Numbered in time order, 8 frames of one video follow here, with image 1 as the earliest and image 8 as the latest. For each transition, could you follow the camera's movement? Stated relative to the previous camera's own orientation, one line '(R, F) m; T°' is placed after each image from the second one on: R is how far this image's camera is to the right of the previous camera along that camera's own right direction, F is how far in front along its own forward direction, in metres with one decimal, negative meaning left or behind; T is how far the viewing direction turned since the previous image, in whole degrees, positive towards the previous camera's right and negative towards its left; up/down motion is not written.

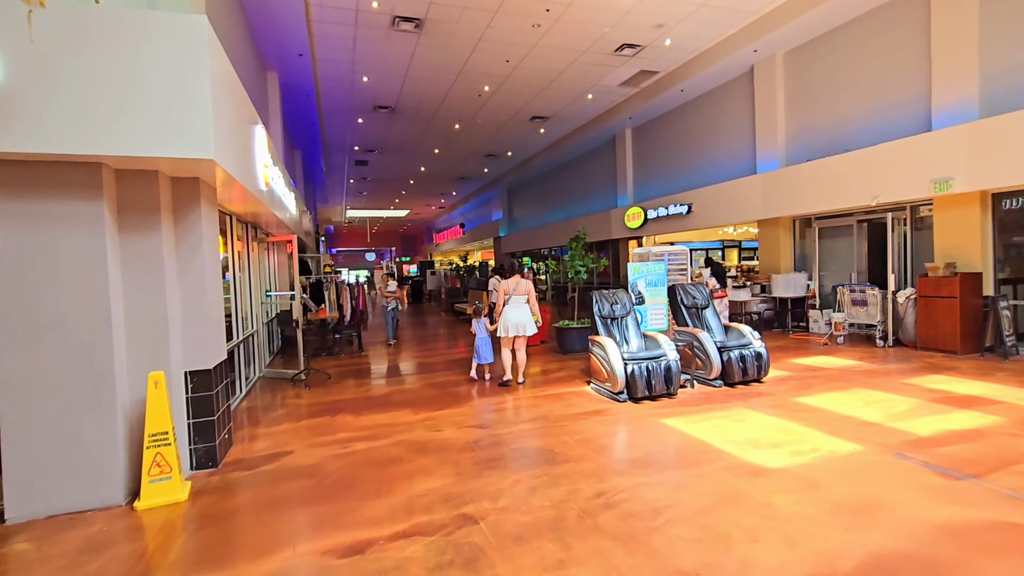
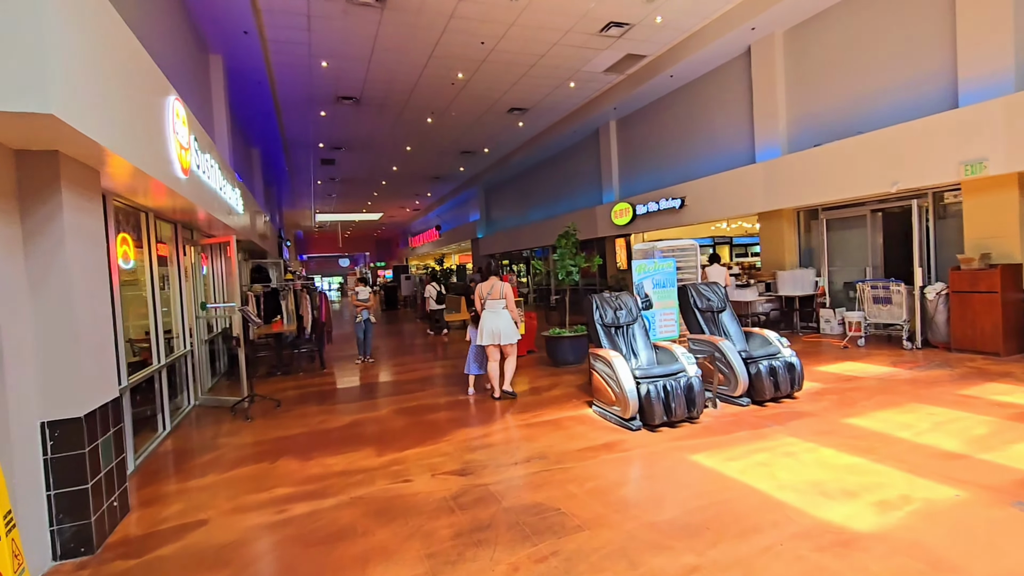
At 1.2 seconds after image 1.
(0.0, +0.9) m; +2°
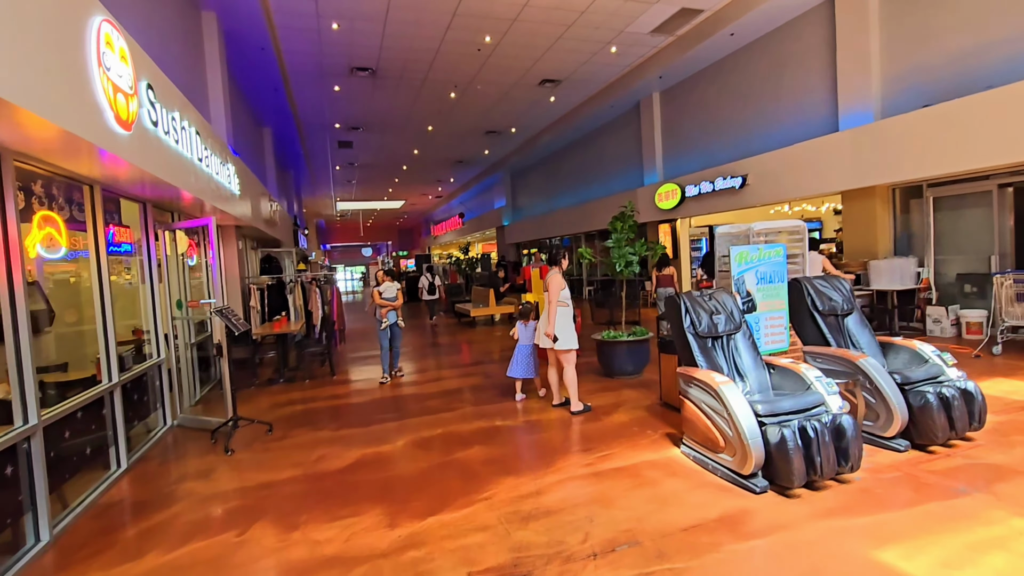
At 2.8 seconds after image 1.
(-0.2, +1.2) m; -2°
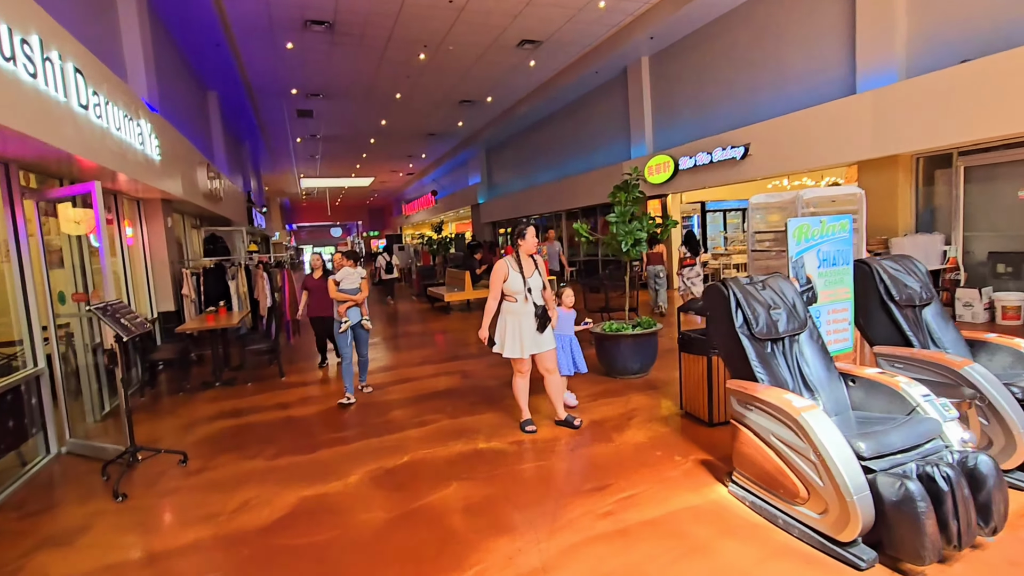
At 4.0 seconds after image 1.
(-0.1, +0.9) m; +3°
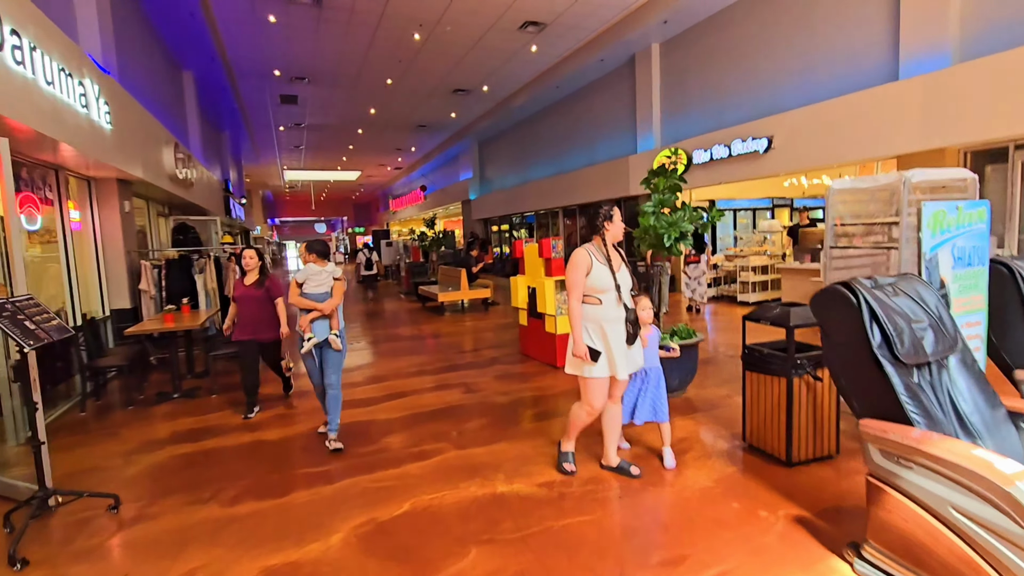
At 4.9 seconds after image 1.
(-0.2, +0.7) m; +2°
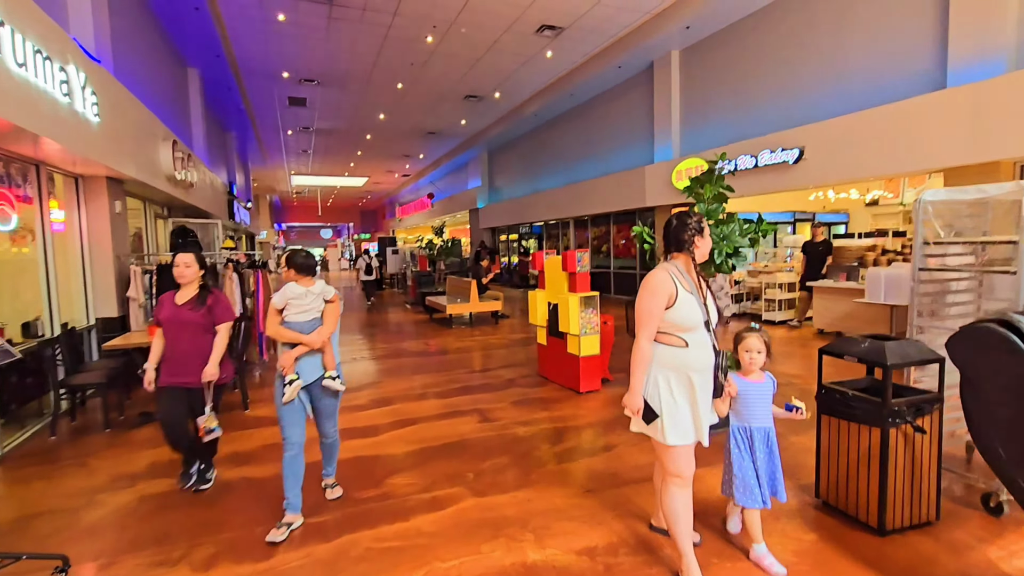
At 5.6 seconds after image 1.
(-0.1, +0.4) m; 0°
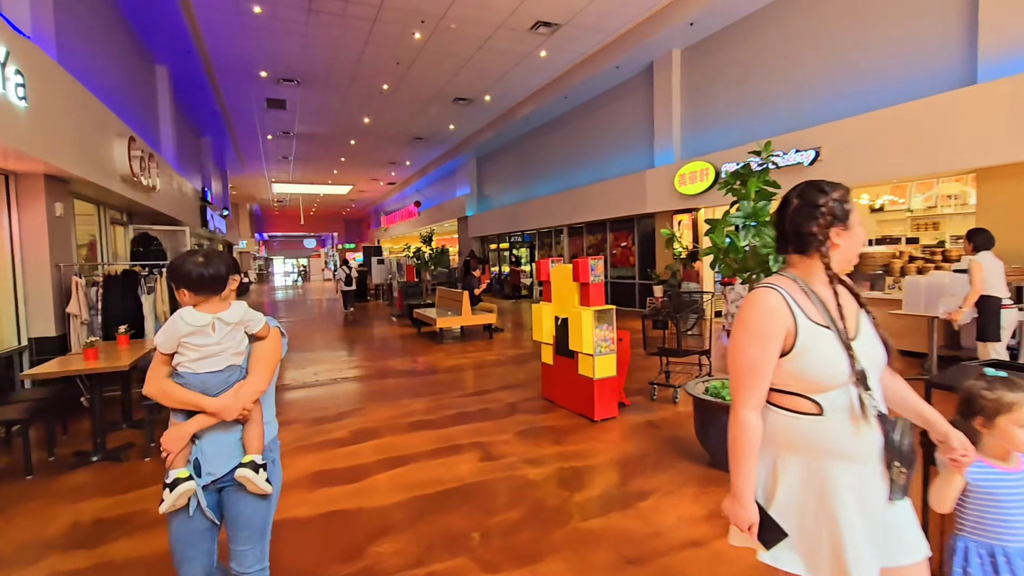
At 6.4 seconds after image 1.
(-0.1, +0.6) m; +2°
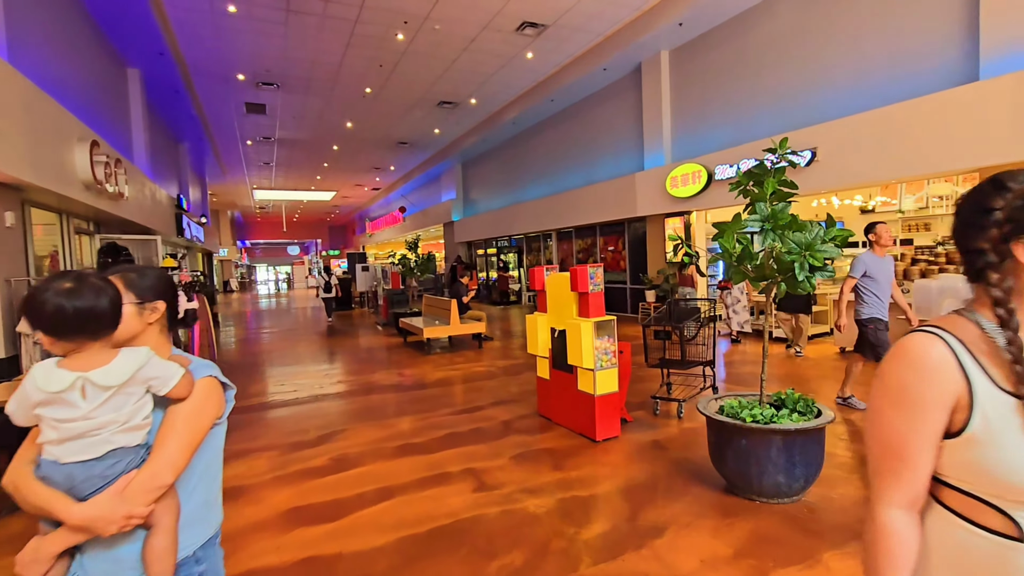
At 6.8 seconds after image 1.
(0.0, +0.3) m; +1°
